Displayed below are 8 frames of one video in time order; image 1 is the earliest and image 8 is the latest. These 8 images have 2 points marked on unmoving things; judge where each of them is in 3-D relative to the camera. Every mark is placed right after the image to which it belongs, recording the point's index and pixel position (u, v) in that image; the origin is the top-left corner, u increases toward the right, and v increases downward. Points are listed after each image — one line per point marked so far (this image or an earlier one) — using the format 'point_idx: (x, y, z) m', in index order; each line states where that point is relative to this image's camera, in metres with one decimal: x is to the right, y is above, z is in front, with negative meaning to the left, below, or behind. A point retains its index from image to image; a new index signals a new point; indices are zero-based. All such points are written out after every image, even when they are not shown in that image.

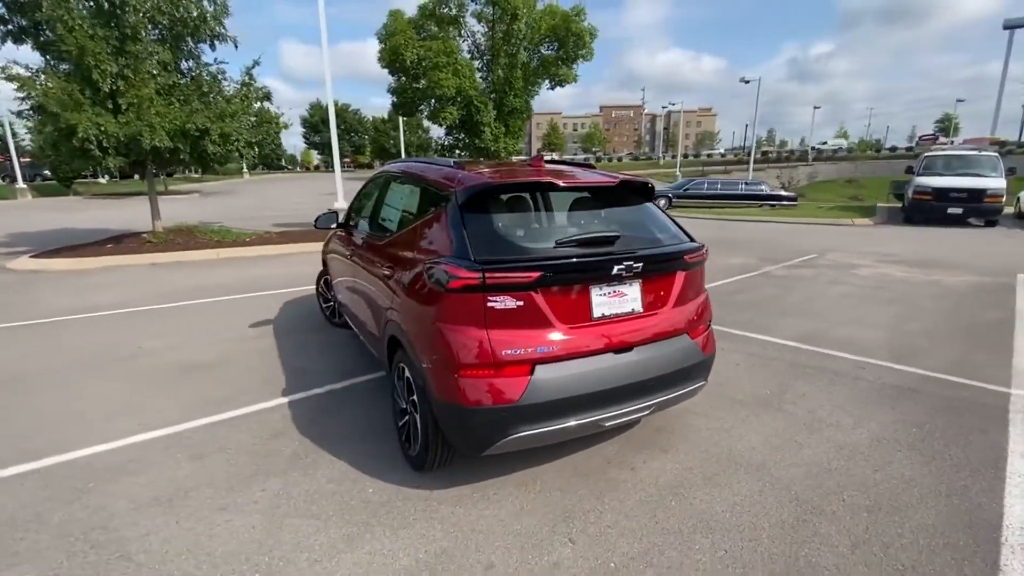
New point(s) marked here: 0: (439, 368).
0: (-0.4, -0.4, +2.5) m
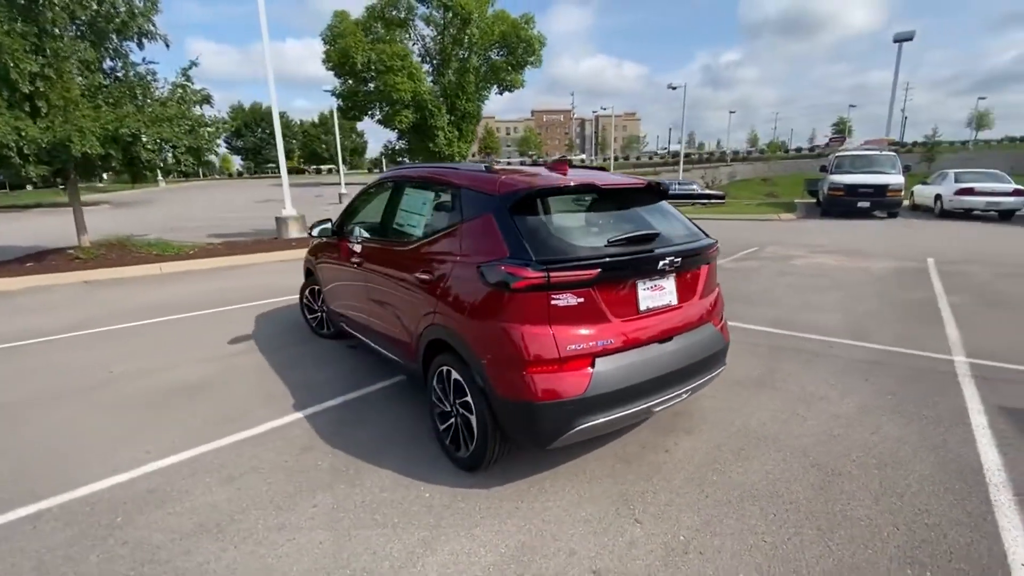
0: (0.0, -0.4, +2.5) m
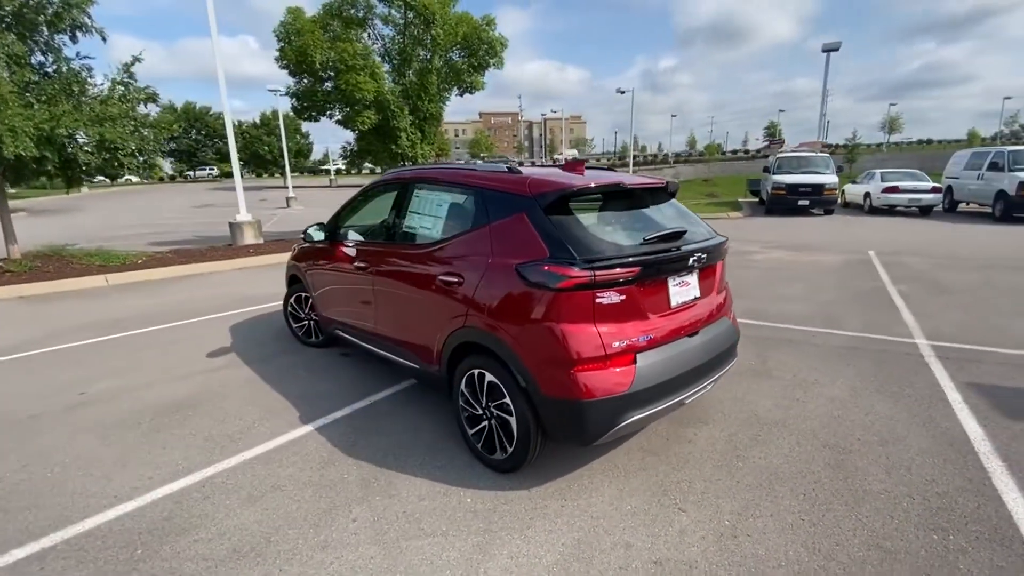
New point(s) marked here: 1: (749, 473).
0: (+0.2, -0.4, +2.5) m
1: (+1.5, -1.1, +2.9) m
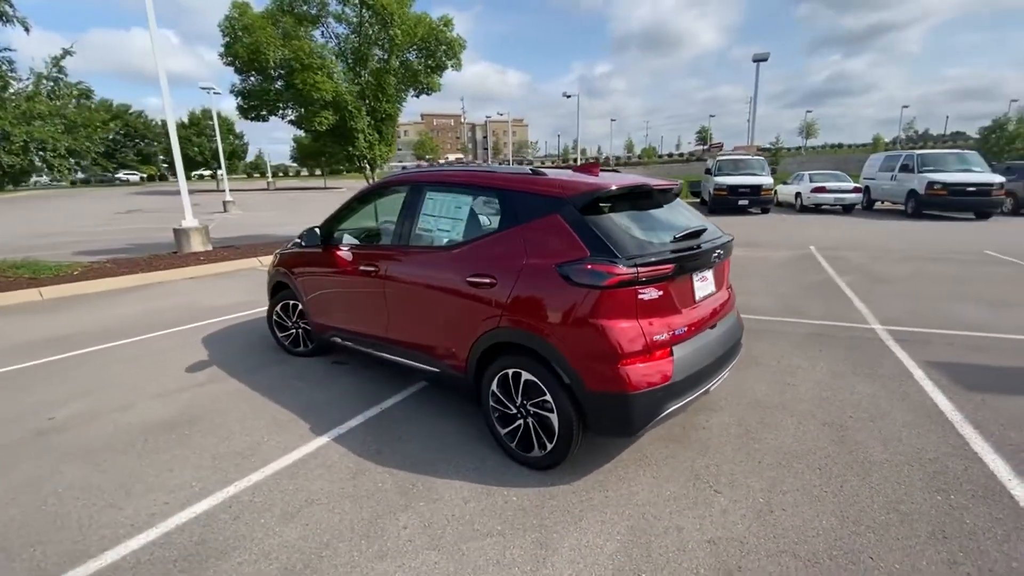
0: (+0.5, -0.4, +2.6) m
1: (+1.7, -1.1, +3.2) m
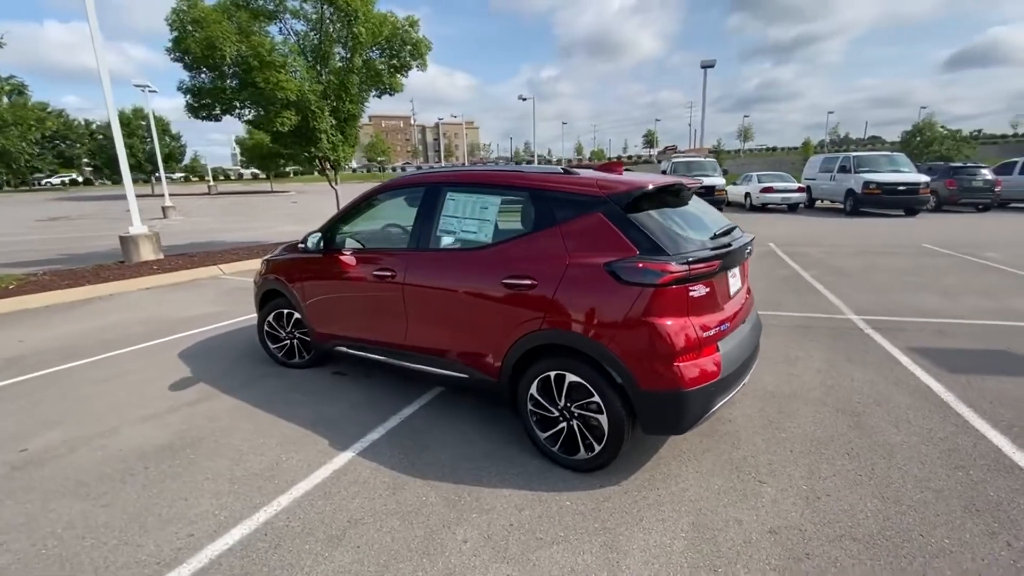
0: (+0.8, -0.4, +2.6) m
1: (+1.9, -1.0, +3.3) m
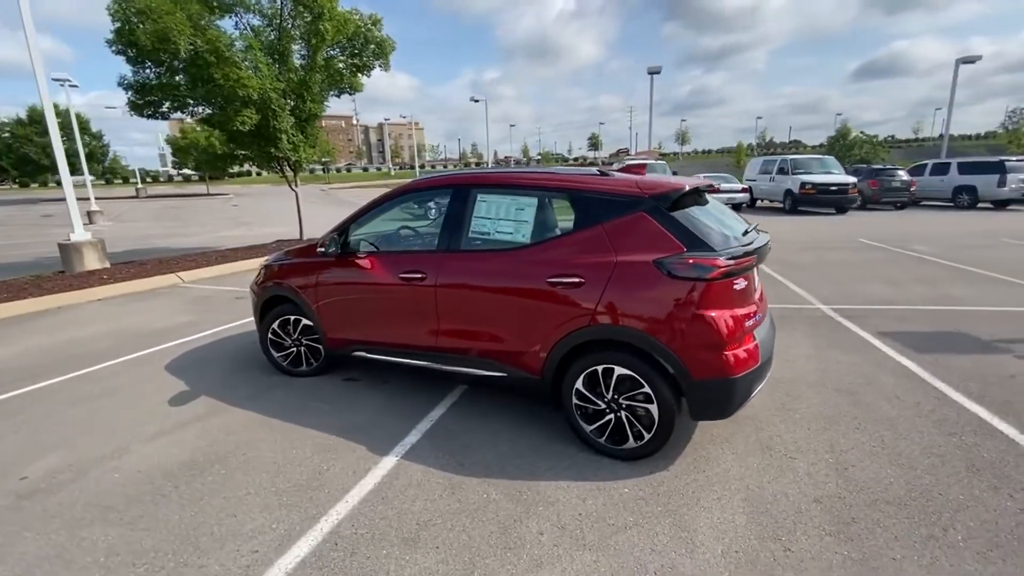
0: (+1.1, -0.4, +2.8) m
1: (+2.2, -1.0, +3.6) m
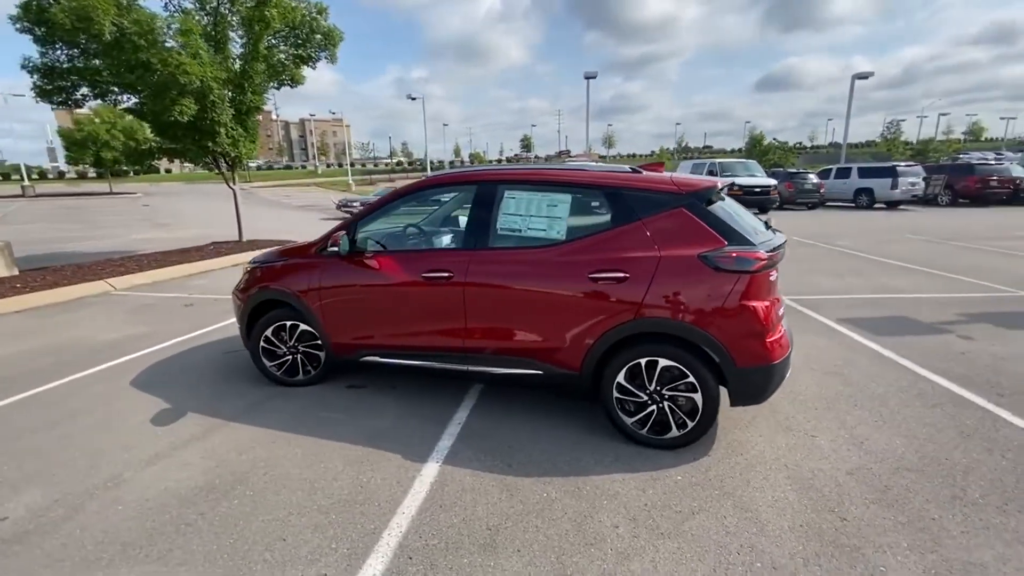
0: (+1.4, -0.3, +2.9) m
1: (+2.4, -0.9, +3.9) m
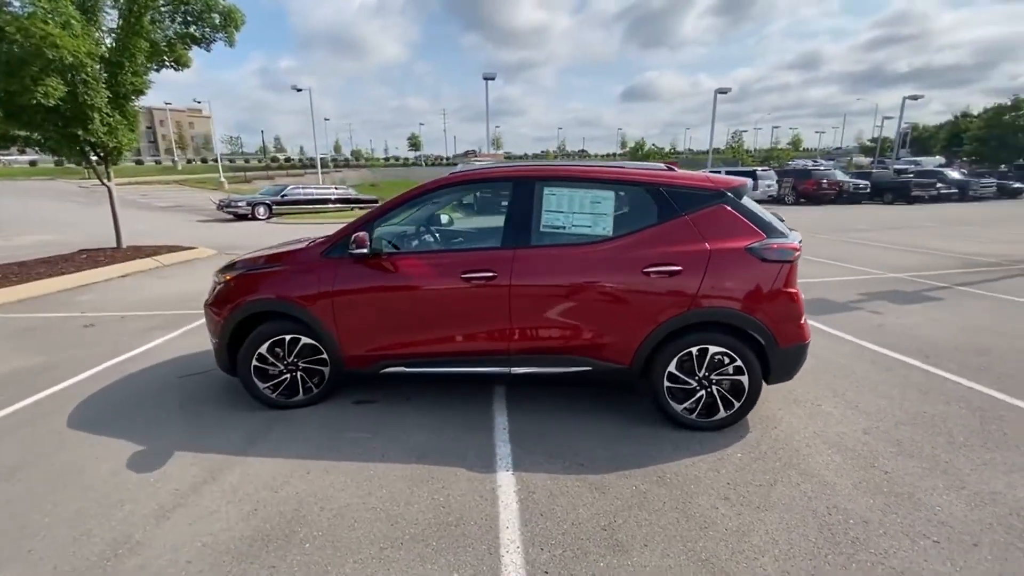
0: (+1.8, -0.2, +3.2) m
1: (+2.6, -0.8, +4.4) m
